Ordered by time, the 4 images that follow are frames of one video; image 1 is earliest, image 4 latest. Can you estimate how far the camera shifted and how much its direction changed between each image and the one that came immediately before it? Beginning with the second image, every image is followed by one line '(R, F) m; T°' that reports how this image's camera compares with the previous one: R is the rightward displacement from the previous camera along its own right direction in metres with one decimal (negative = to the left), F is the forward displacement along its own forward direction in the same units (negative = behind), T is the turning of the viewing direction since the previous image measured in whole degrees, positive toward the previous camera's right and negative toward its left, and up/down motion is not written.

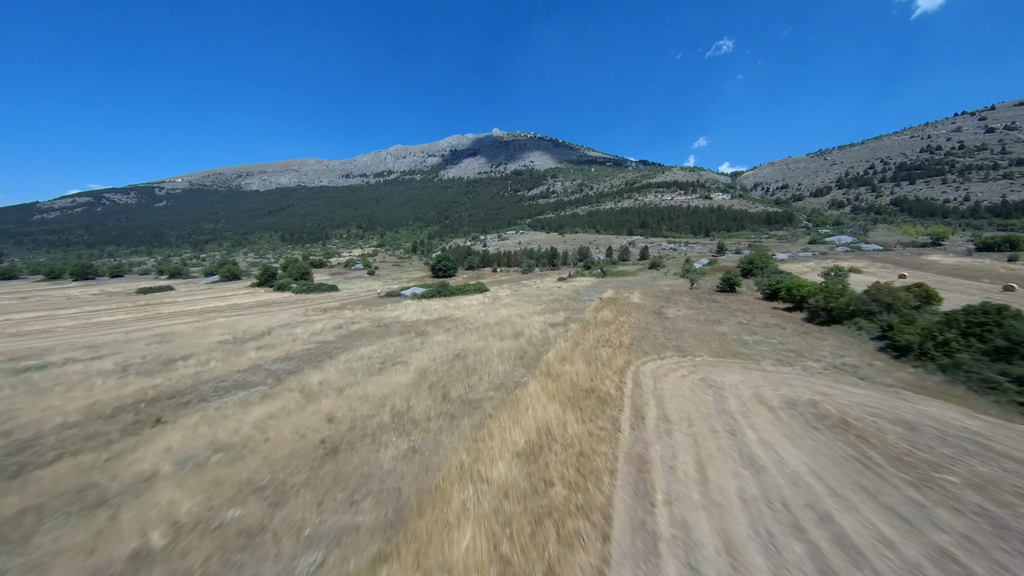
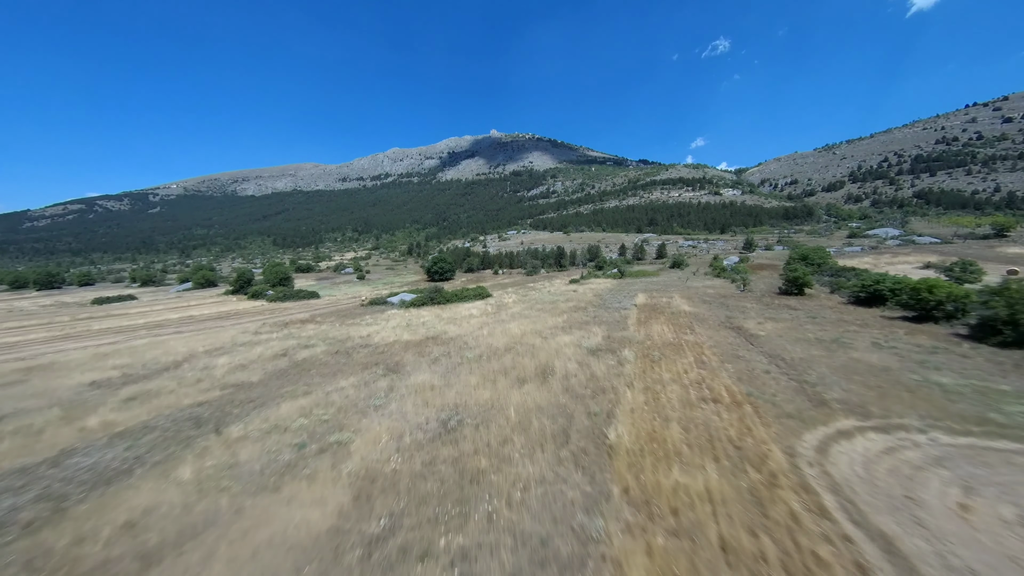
(-0.9, +9.4) m; 0°
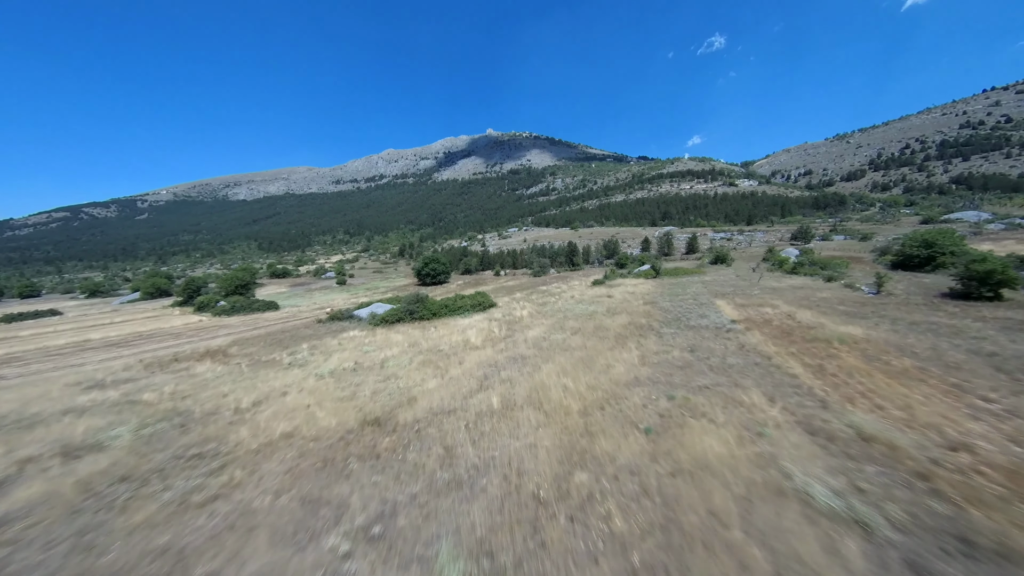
(-1.2, +13.3) m; 0°
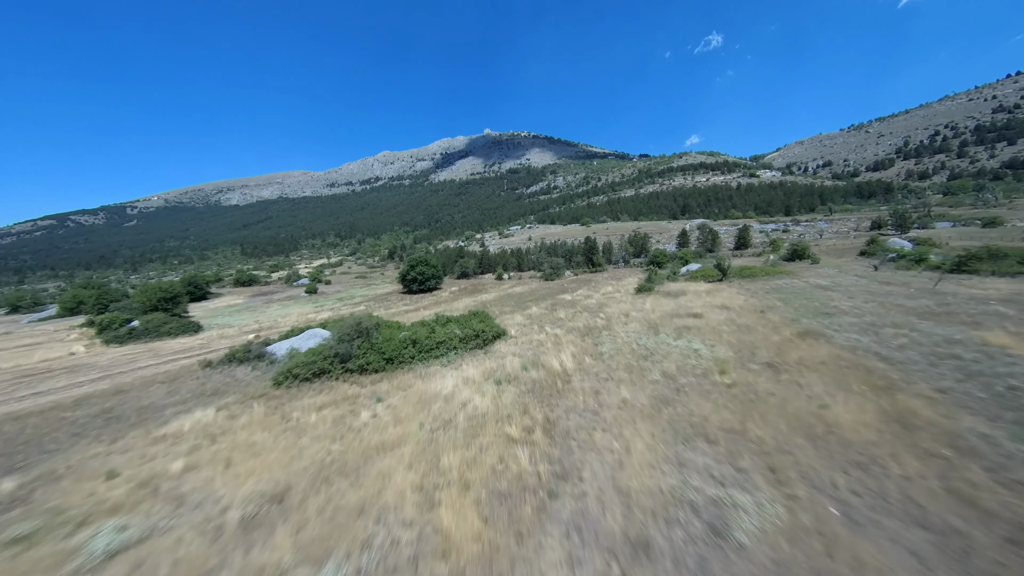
(-1.1, +14.4) m; 0°
